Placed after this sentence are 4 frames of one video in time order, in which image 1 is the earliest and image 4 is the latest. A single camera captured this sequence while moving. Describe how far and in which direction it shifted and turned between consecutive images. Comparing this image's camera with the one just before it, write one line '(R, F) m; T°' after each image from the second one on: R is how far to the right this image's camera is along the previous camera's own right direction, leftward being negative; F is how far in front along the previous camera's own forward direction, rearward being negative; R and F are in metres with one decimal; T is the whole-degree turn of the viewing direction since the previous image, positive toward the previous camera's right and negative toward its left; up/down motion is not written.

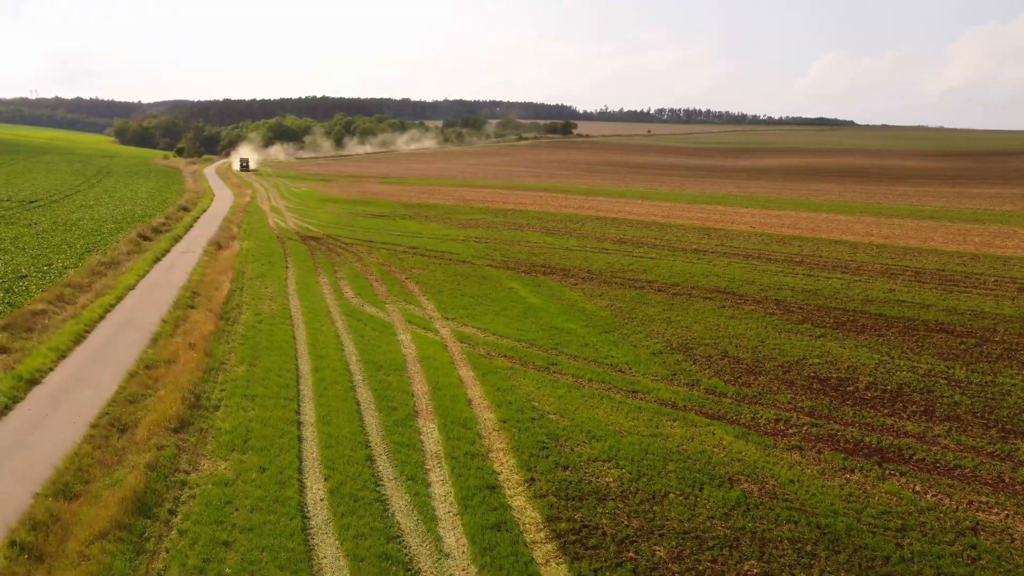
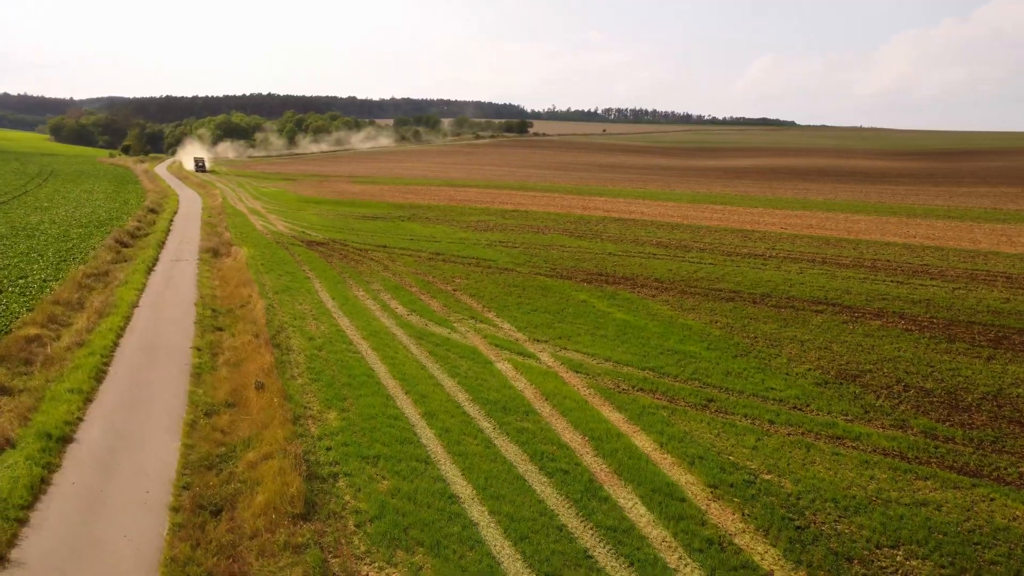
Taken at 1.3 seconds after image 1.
(-3.4, +3.2) m; +4°
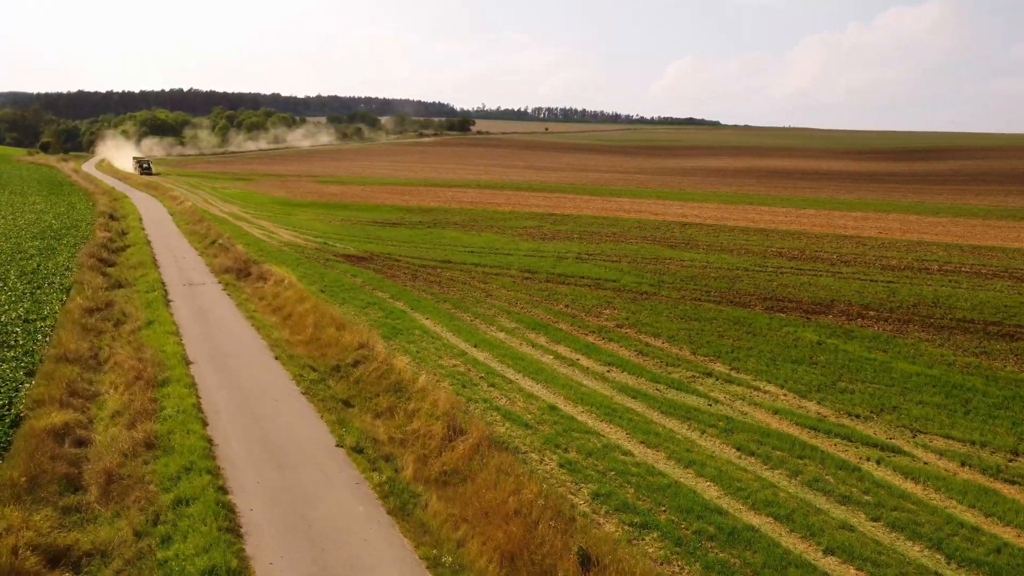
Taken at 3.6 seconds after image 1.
(-5.5, +6.3) m; +5°
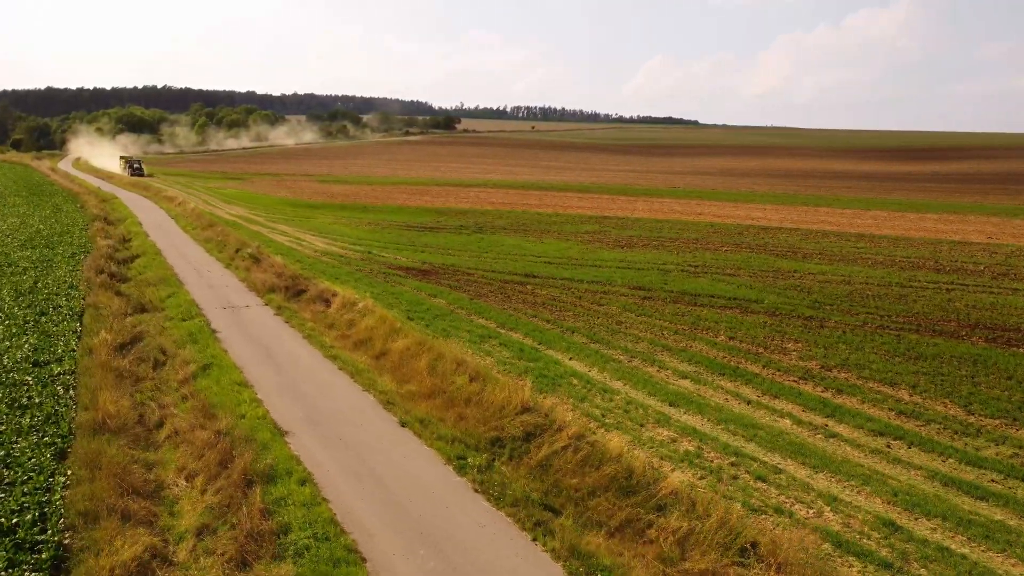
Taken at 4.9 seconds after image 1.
(-3.3, +4.2) m; +2°
